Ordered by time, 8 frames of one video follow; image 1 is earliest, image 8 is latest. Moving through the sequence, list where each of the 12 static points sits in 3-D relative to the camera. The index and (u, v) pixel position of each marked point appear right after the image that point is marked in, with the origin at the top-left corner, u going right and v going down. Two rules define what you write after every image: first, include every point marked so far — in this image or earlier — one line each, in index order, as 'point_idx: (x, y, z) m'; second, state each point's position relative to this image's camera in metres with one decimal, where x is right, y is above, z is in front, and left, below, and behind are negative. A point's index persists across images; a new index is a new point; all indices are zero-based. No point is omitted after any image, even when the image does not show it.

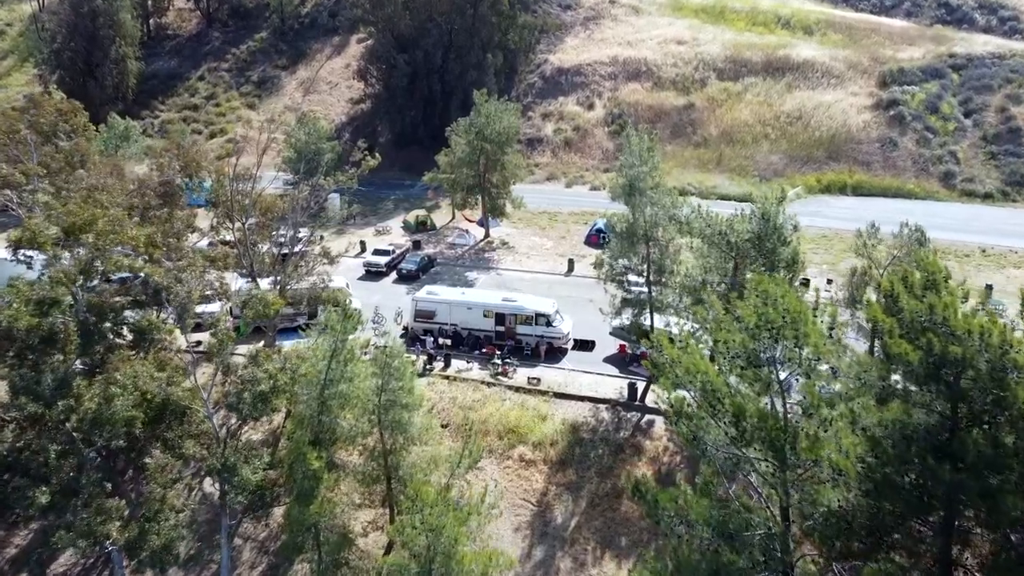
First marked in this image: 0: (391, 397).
0: (-2.7, -2.5, +18.6) m
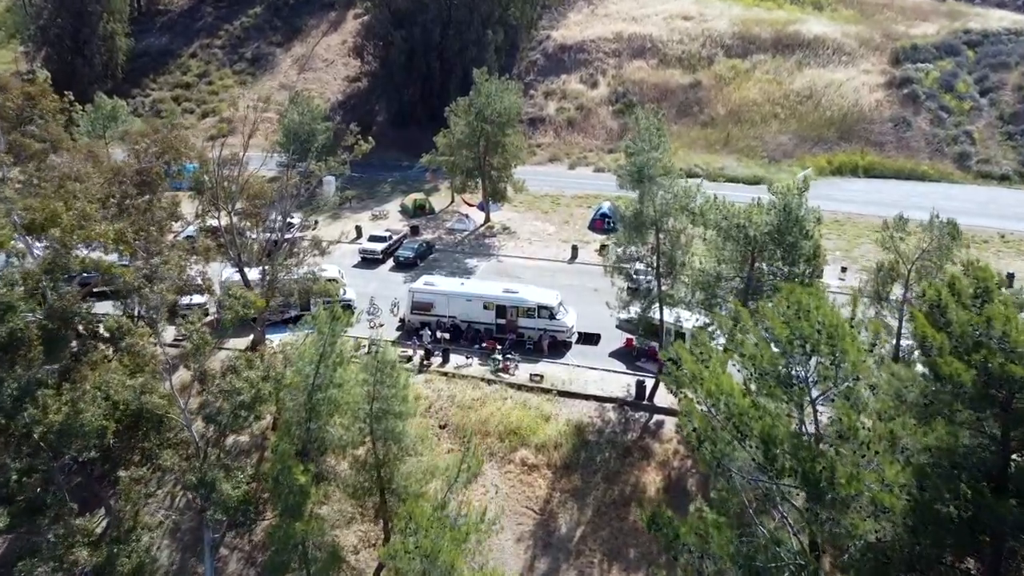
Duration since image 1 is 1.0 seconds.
0: (-2.7, -2.5, +17.2) m
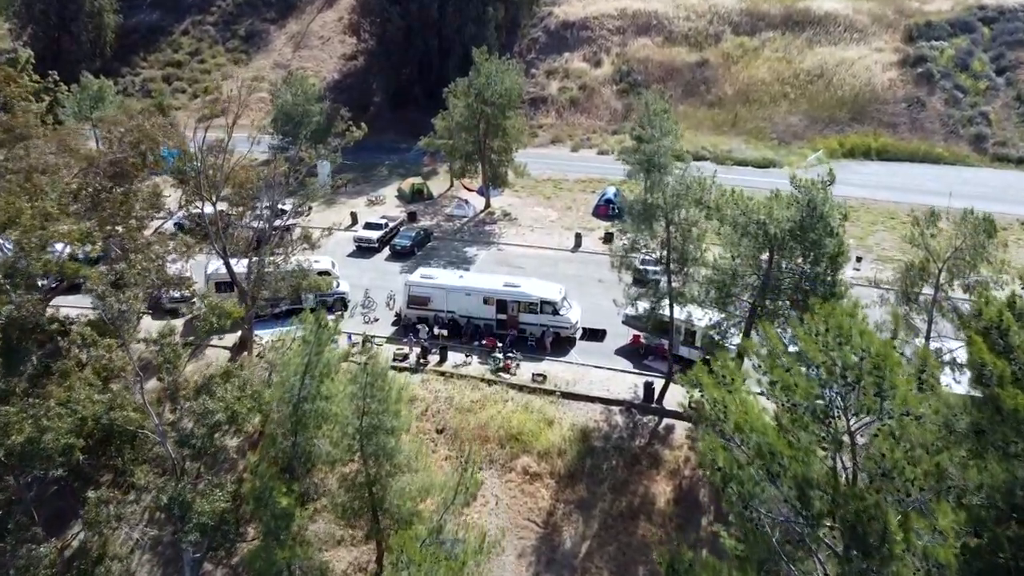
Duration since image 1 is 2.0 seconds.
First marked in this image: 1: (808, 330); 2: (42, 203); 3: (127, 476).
0: (-2.7, -2.6, +15.9) m
1: (+4.2, -0.6, +11.6) m
2: (-10.1, +1.9, +17.7) m
3: (-7.9, -3.8, +16.8) m
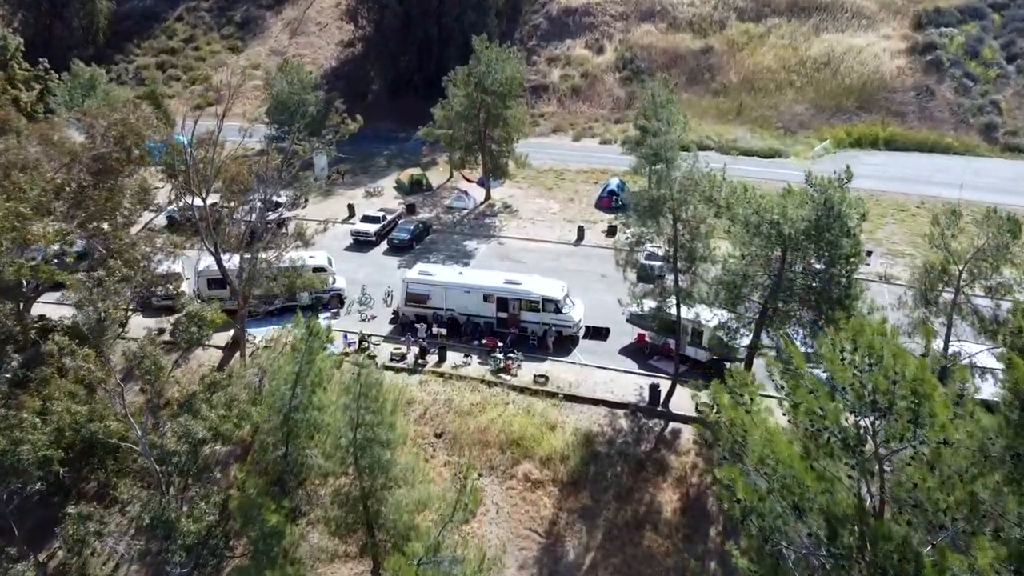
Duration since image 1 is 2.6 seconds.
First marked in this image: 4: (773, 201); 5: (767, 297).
0: (-2.6, -2.7, +15.1) m
1: (+4.2, -0.7, +10.8) m
2: (-10.1, +1.8, +16.8) m
3: (-7.8, -3.9, +16.0) m
4: (+6.0, +2.0, +19.0) m
5: (+6.2, -0.2, +20.1) m
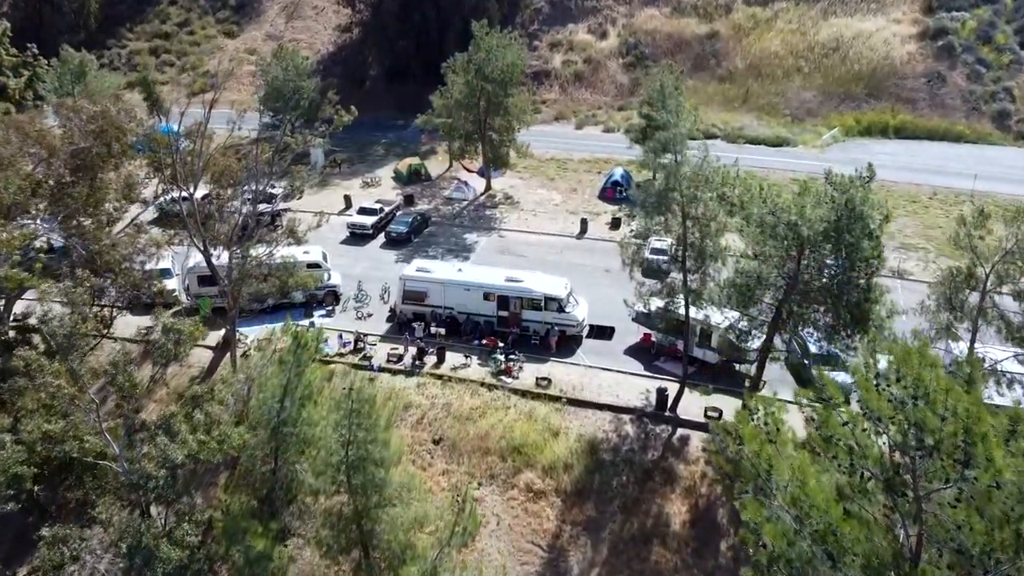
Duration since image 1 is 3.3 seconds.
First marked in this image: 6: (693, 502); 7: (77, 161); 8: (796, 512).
0: (-2.6, -2.8, +14.2) m
1: (+4.2, -1.0, +9.8) m
2: (-10.1, +1.7, +15.8) m
3: (-7.8, -4.1, +15.2) m
4: (+6.1, +1.9, +18.0) m
5: (+6.3, -0.2, +19.1) m
6: (+4.3, -5.1, +19.5) m
7: (-10.4, +3.1, +19.8) m
8: (+3.3, -2.6, +9.7) m
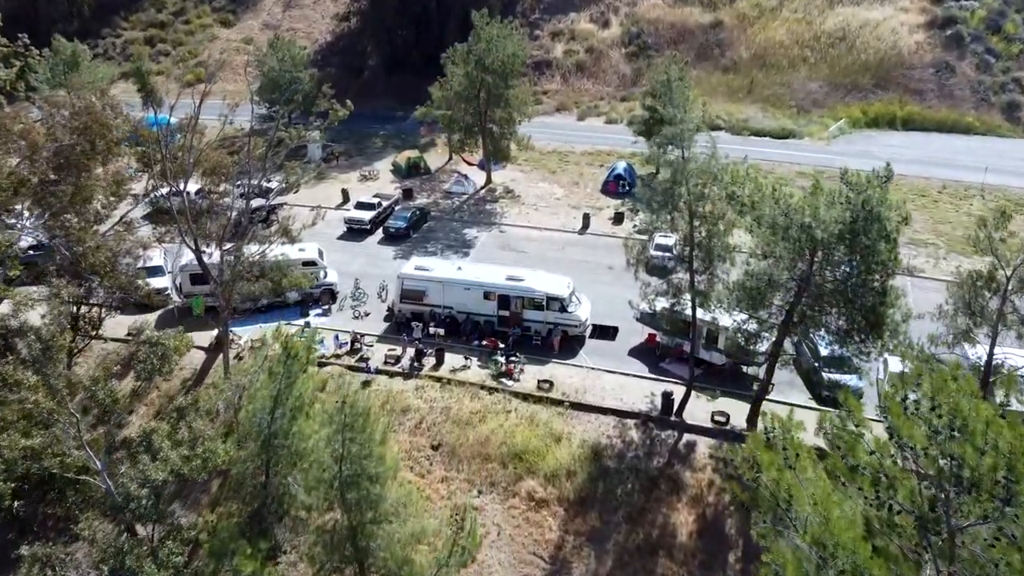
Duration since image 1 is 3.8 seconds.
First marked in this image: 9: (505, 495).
0: (-2.6, -3.0, +13.5) m
1: (+4.3, -1.2, +9.1) m
2: (-10.0, +1.6, +15.1) m
3: (-7.8, -4.2, +14.5) m
4: (+6.1, +1.8, +17.2) m
5: (+6.3, -0.3, +18.4) m
6: (+4.3, -5.1, +18.9) m
7: (-10.3, +3.1, +19.0) m
8: (+3.3, -2.7, +9.1) m
9: (-0.2, -4.9, +19.5) m
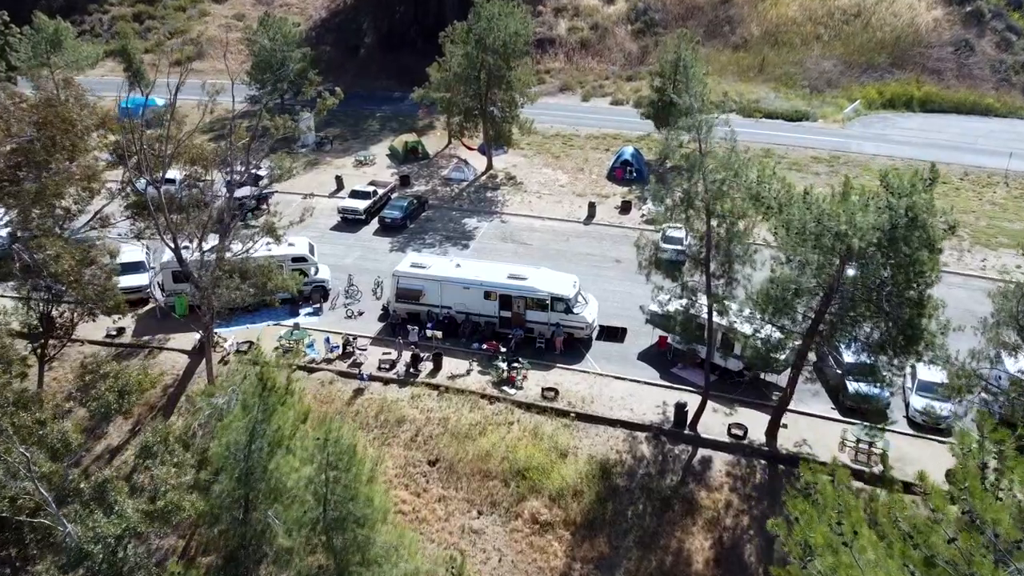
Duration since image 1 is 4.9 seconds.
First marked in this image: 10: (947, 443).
0: (-2.5, -3.3, +12.1) m
1: (+4.3, -1.6, +7.7) m
2: (-10.0, +1.3, +13.6) m
3: (-7.7, -4.4, +13.2) m
4: (+6.2, +1.6, +15.7) m
5: (+6.4, -0.5, +16.9) m
6: (+4.4, -5.3, +17.6) m
7: (-10.3, +2.9, +17.4) m
8: (+3.4, -3.2, +7.6) m
9: (-0.1, -5.0, +18.1) m
10: (+10.2, -3.7, +19.3) m
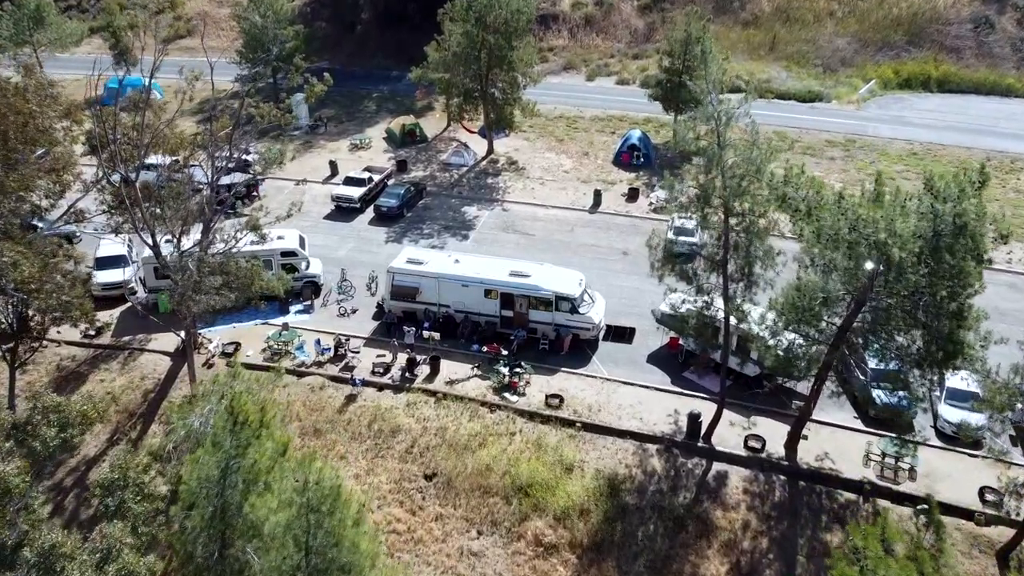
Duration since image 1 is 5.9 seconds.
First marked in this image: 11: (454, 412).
0: (-2.5, -3.5, +10.9) m
1: (+4.3, -2.0, +6.3) m
2: (-9.9, +1.1, +12.2) m
3: (-7.7, -4.7, +11.9) m
4: (+6.2, +1.4, +14.3) m
5: (+6.4, -0.6, +15.6) m
6: (+4.4, -5.4, +16.4) m
7: (-10.2, +2.8, +16.0) m
8: (+3.4, -3.6, +6.4) m
9: (-0.1, -5.1, +16.9) m
10: (+10.3, -3.7, +18.0) m
11: (-1.4, -2.9, +19.5) m
